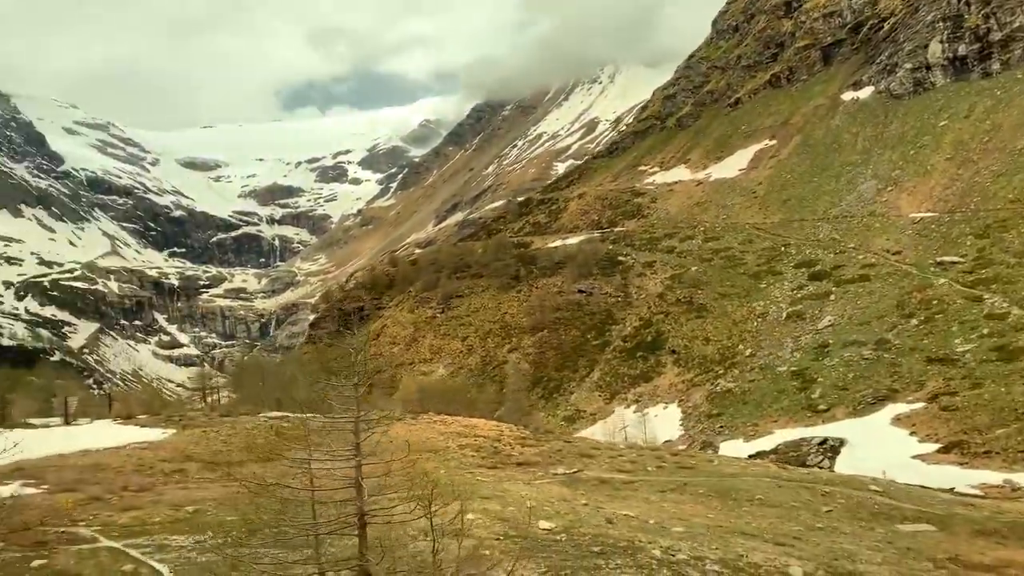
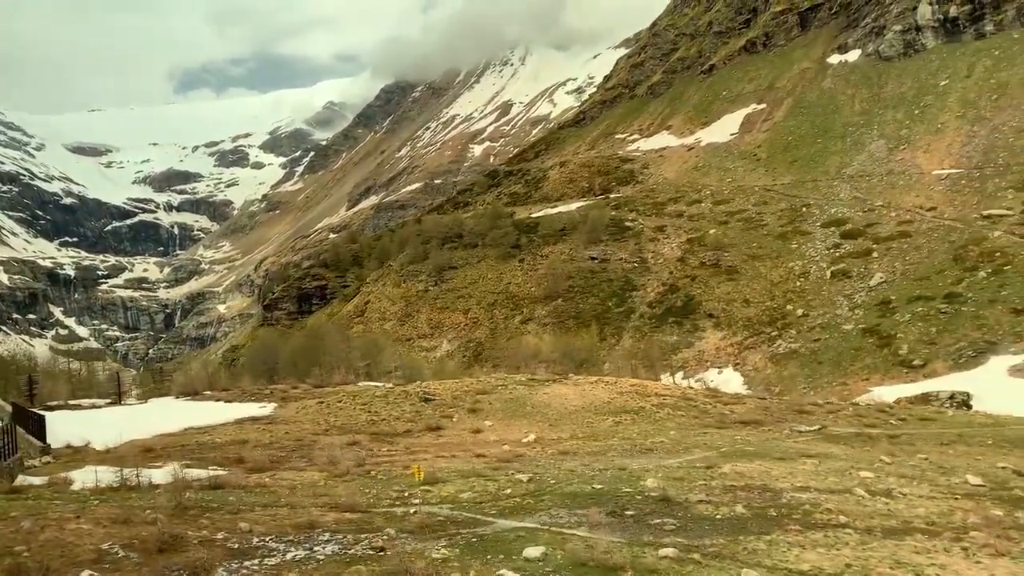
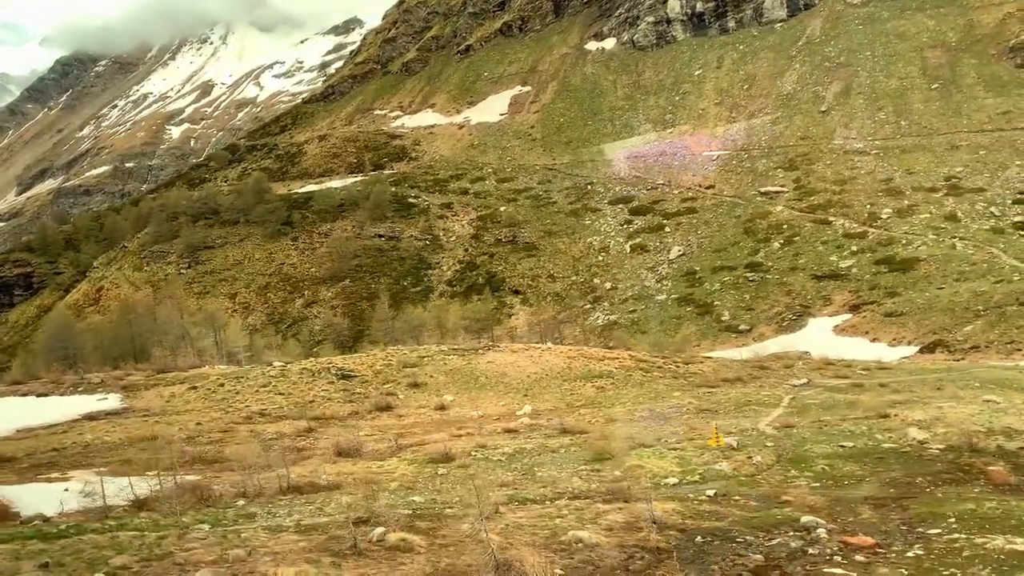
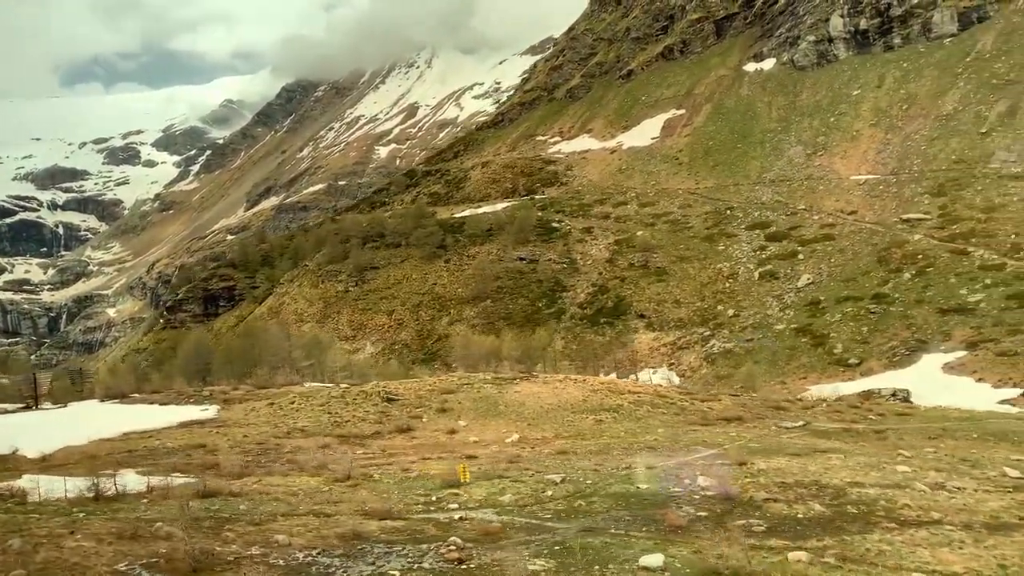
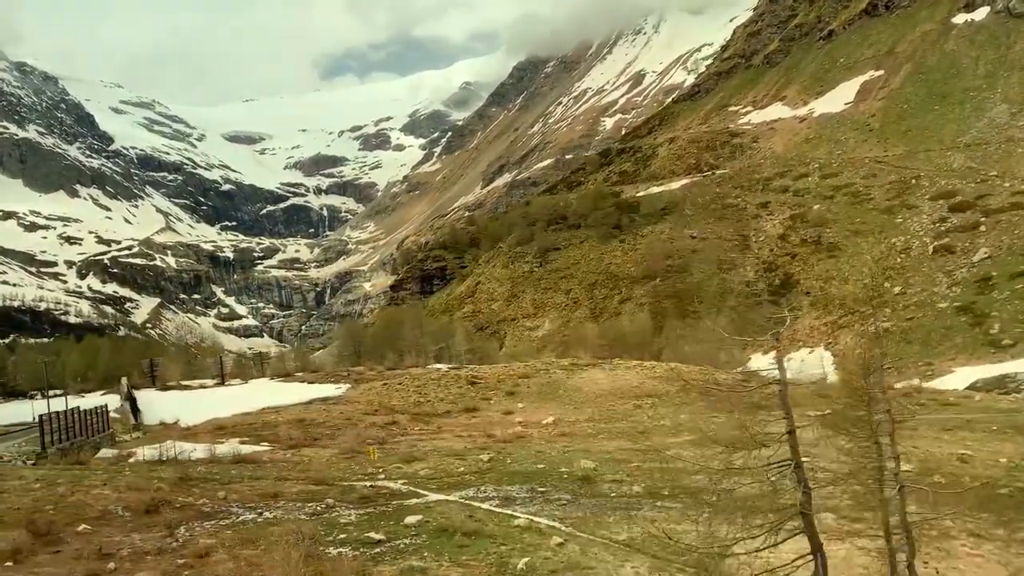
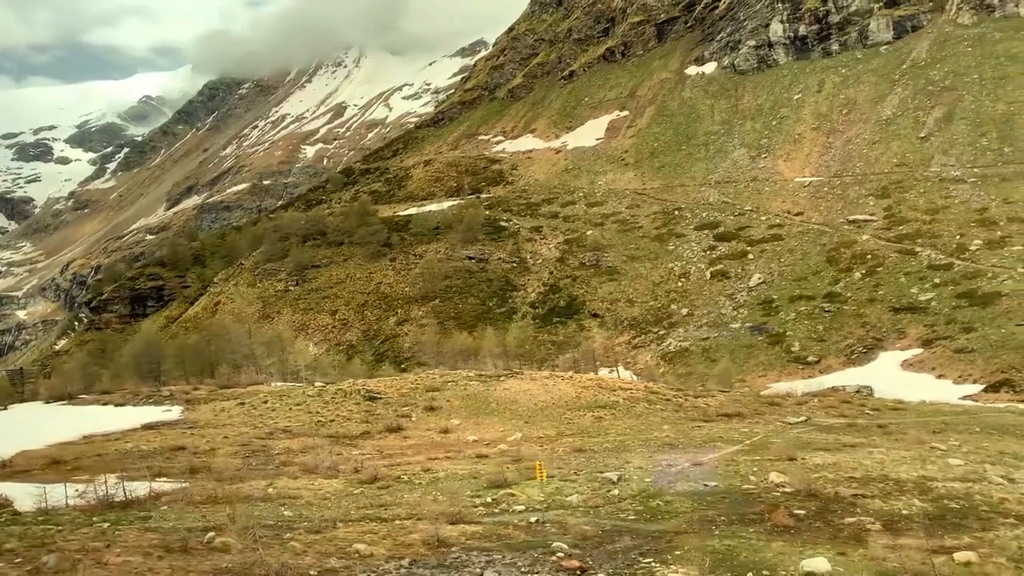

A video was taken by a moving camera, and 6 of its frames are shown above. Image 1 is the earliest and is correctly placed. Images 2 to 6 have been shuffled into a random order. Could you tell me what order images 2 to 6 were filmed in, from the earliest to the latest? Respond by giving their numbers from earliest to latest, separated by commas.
5, 2, 4, 6, 3
